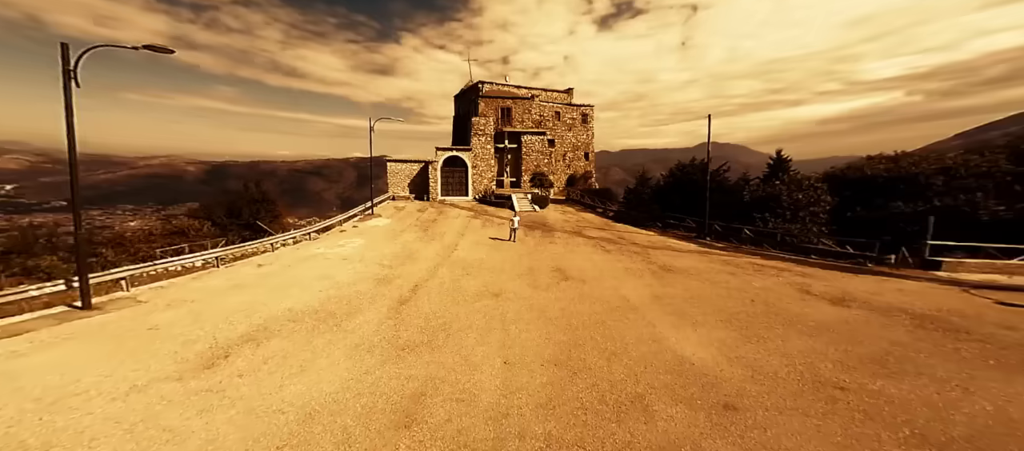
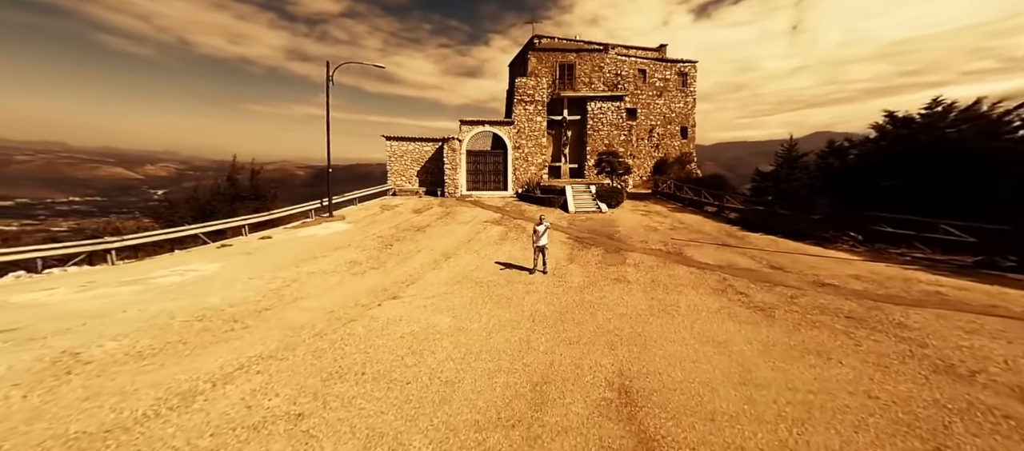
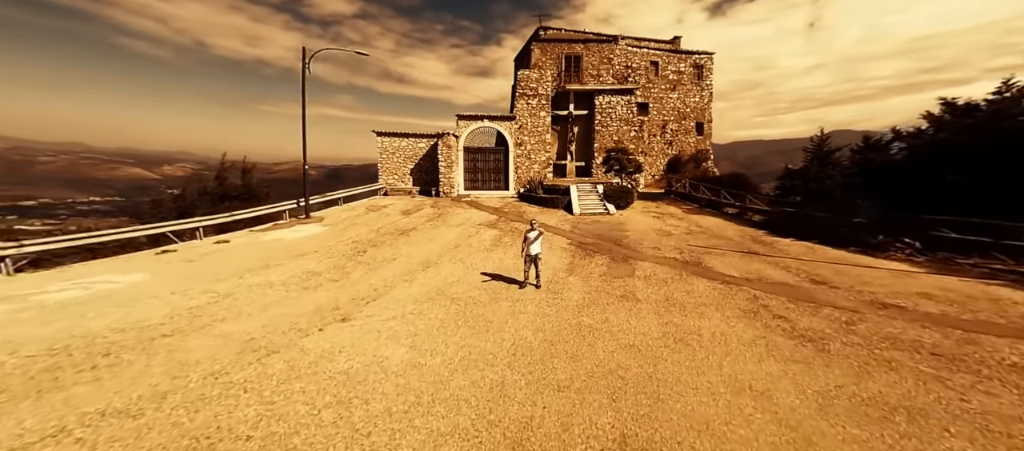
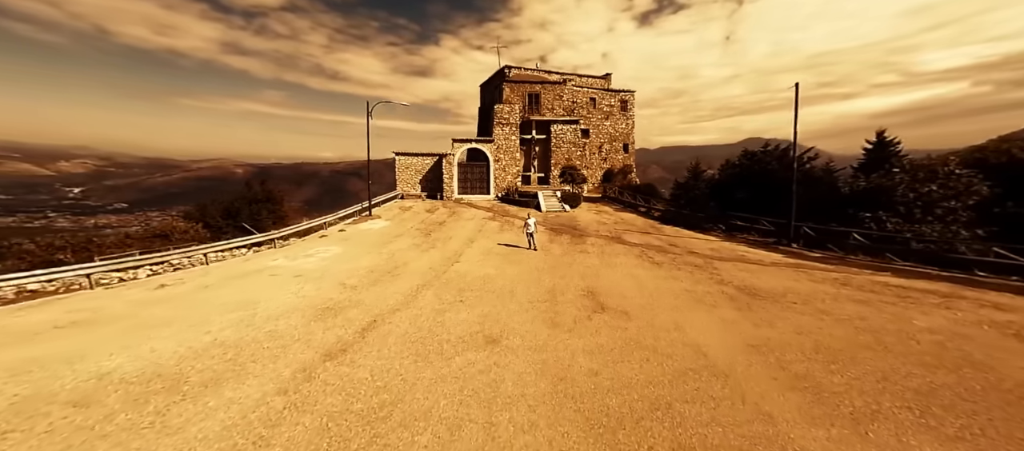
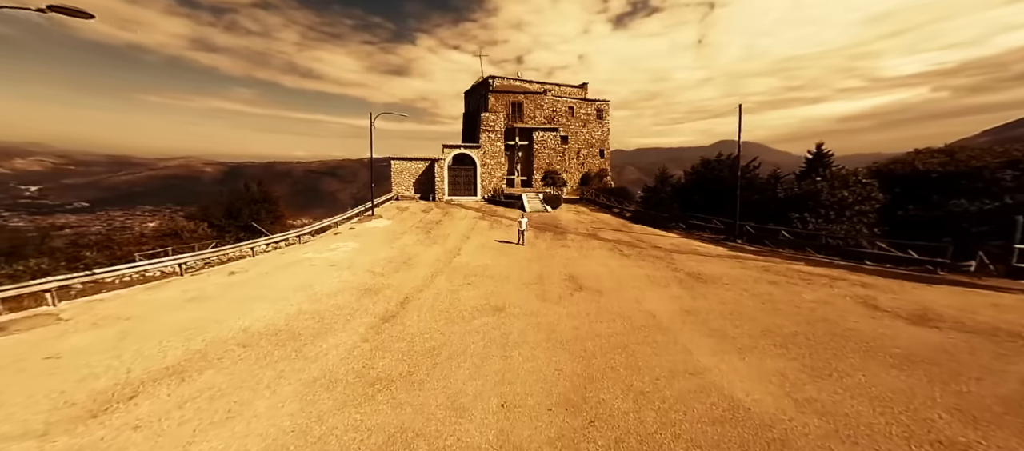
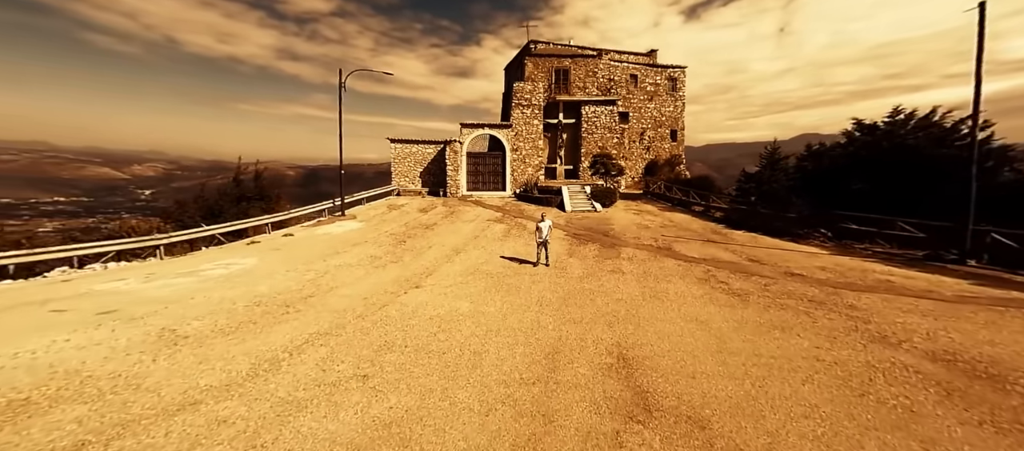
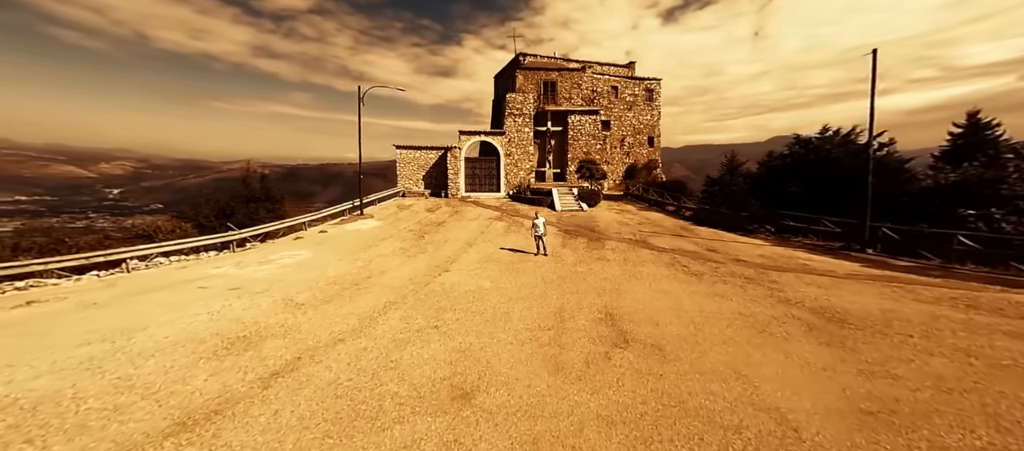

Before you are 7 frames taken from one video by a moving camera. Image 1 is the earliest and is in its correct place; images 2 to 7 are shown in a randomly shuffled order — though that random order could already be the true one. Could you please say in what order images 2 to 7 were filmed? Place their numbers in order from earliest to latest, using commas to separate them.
5, 4, 7, 6, 2, 3
